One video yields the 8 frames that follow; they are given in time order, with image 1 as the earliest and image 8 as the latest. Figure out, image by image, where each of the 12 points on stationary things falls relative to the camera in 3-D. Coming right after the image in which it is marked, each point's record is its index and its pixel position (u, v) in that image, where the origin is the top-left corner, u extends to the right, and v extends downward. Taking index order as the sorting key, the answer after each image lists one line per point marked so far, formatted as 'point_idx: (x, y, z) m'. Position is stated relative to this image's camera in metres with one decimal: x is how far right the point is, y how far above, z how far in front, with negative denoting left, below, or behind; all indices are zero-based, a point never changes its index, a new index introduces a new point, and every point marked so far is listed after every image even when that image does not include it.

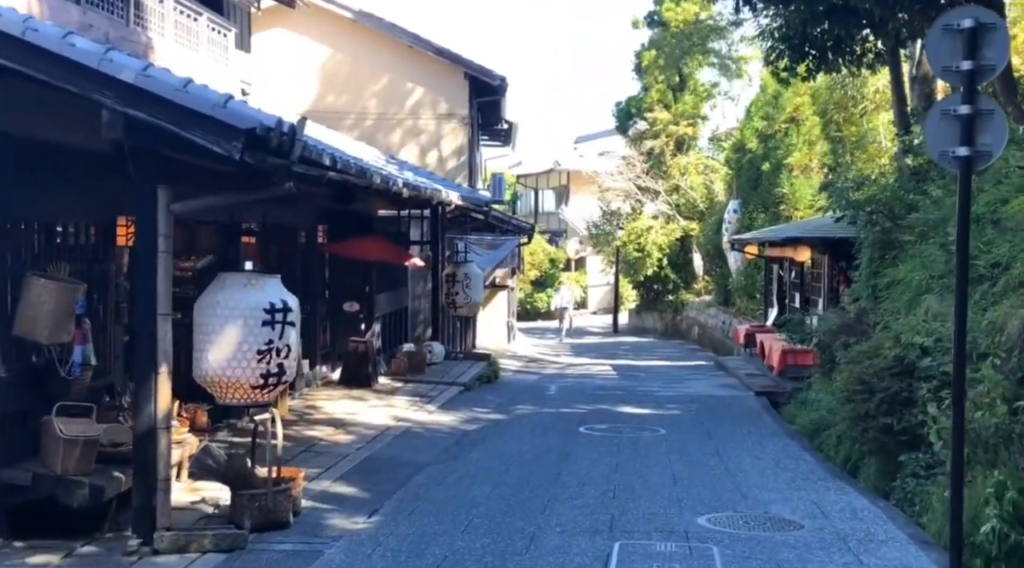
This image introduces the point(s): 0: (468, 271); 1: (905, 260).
0: (-0.7, +0.2, +19.5) m
1: (+4.1, +0.2, +13.2) m
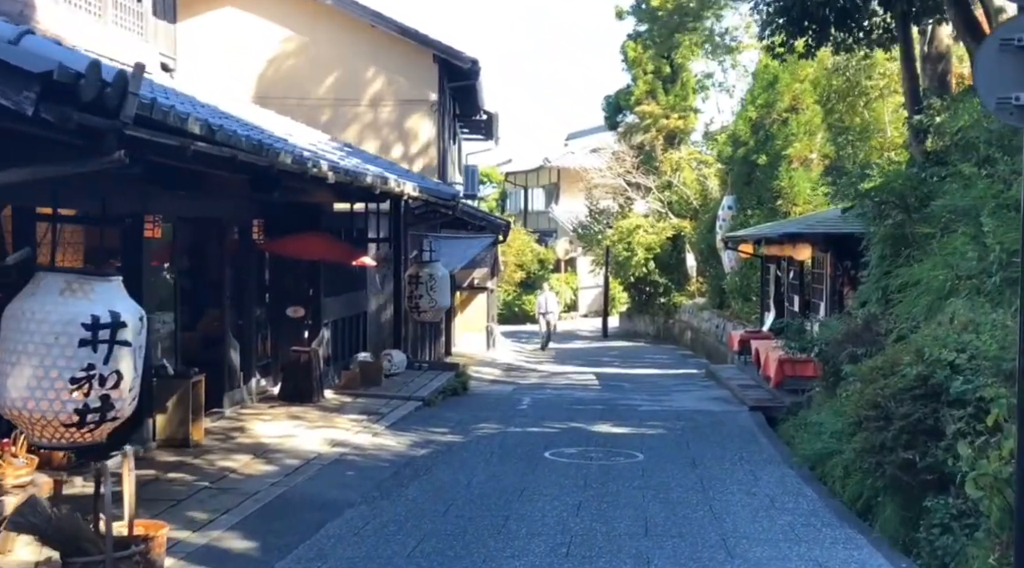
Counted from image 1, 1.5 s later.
0: (-1.1, +0.2, +17.6) m
1: (+3.7, +0.2, +11.3) m
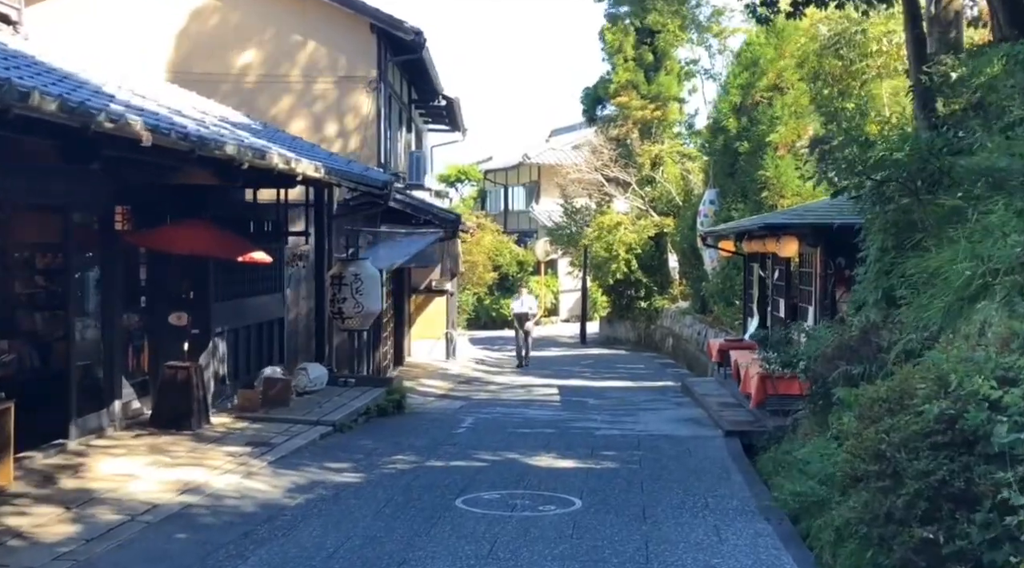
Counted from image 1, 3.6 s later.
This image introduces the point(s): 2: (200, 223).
0: (-1.8, +0.2, +15.1) m
1: (+3.0, +0.2, +8.8) m
2: (-2.9, +0.6, +12.0) m
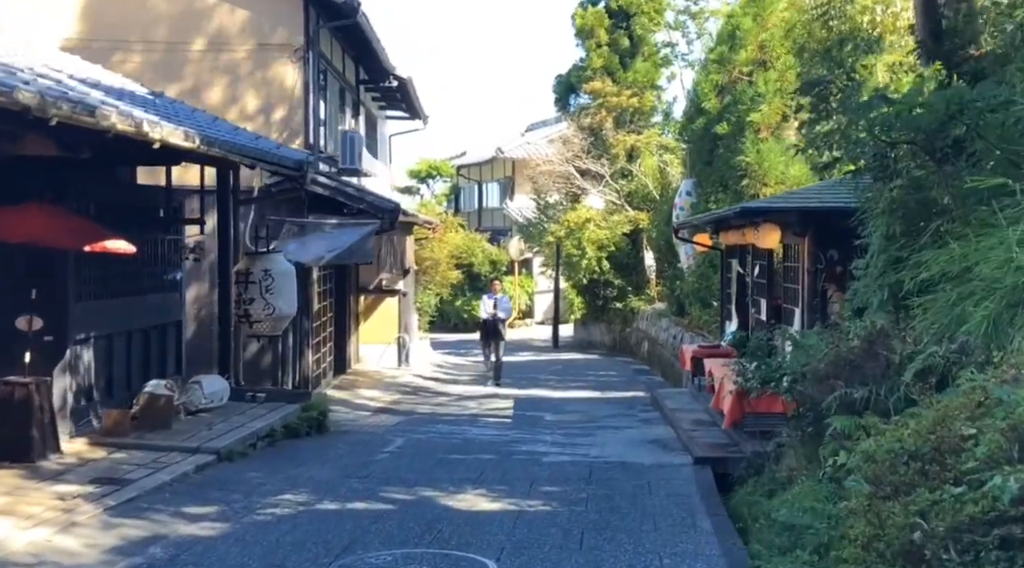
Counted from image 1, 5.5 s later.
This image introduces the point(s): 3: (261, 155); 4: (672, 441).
0: (-2.5, +0.2, +12.9) m
1: (+2.4, +0.3, +6.6) m
2: (-3.5, +0.6, +9.8) m
3: (-2.4, +1.2, +12.0) m
4: (+1.6, -1.6, +12.9) m
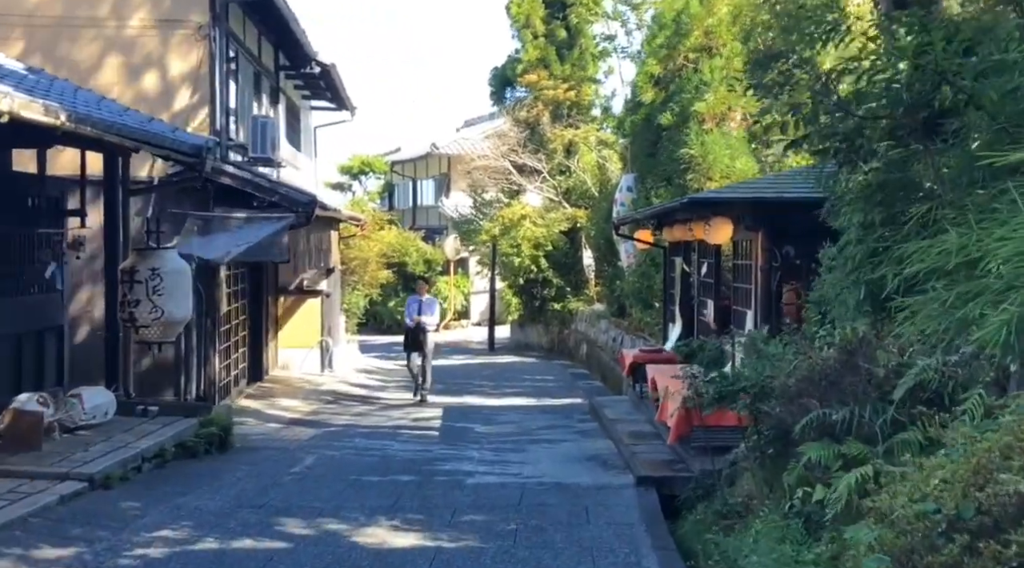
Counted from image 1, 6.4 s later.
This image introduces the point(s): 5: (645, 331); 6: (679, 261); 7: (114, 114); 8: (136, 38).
0: (-3.1, +0.2, +11.5) m
1: (+2.0, +0.3, +5.4) m
2: (-4.1, +0.6, +8.3) m
3: (-3.0, +1.2, +10.6) m
4: (+0.9, -1.6, +11.7) m
5: (+2.0, -0.7, +19.2) m
6: (+2.1, +0.3, +15.8) m
7: (-3.4, +1.4, +10.7) m
8: (-4.4, +2.9, +15.3) m
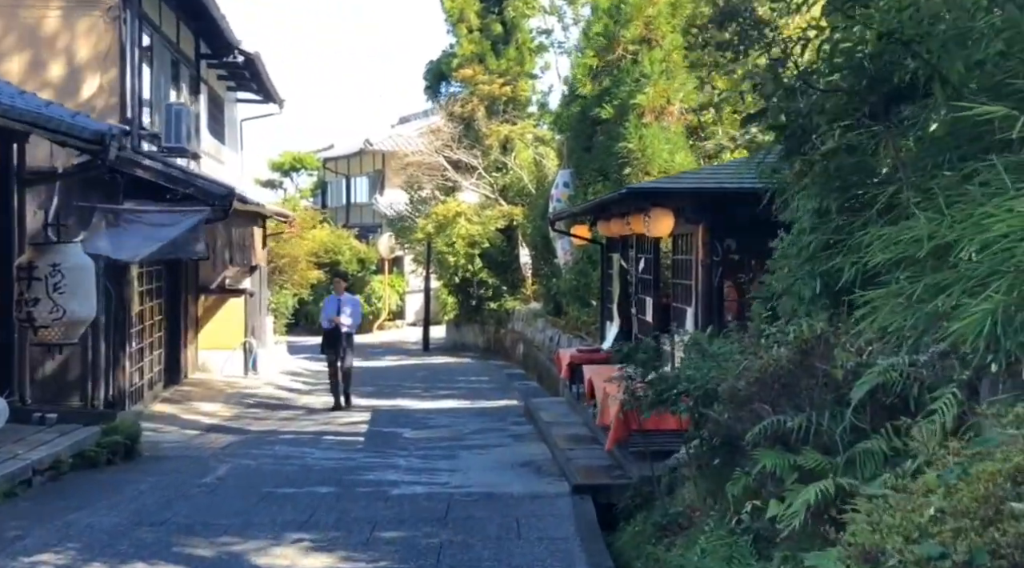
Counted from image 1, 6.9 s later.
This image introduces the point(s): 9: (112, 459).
0: (-3.7, +0.2, +10.6) m
1: (+1.7, +0.3, +4.8) m
2: (-4.5, +0.6, +7.4) m
3: (-3.6, +1.2, +9.8) m
4: (+0.3, -1.5, +11.0) m
5: (+1.0, -0.7, +18.6) m
6: (+1.2, +0.3, +15.2) m
7: (-3.9, +1.5, +9.9) m
8: (-5.2, +2.9, +14.4) m
9: (-3.3, -1.4, +10.6) m
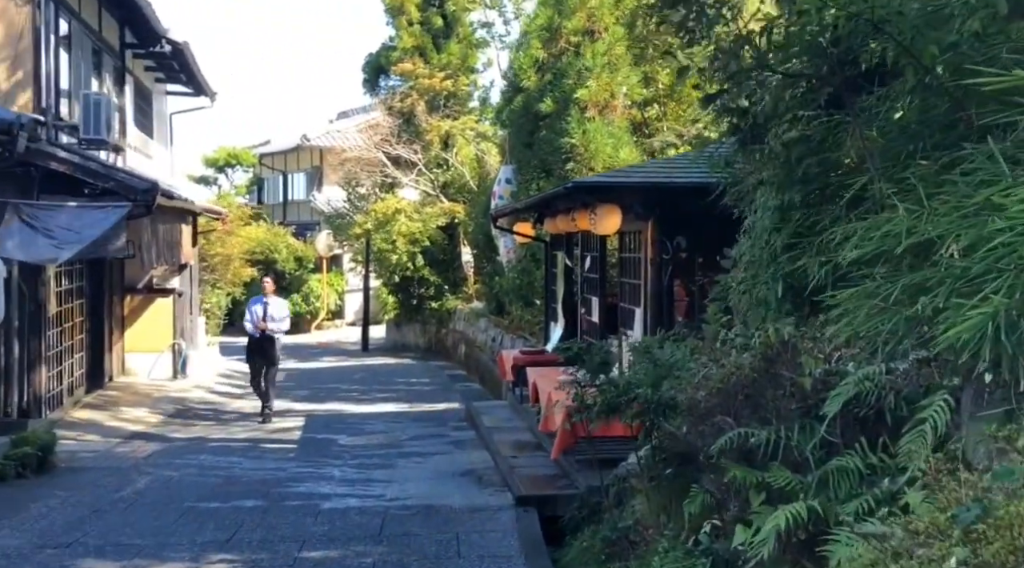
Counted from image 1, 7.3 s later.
0: (-4.2, +0.2, +9.9) m
1: (+1.4, +0.3, +4.3) m
2: (-4.9, +0.6, +6.6) m
3: (-4.0, +1.2, +9.0) m
4: (-0.2, -1.5, +10.5) m
5: (+0.2, -0.7, +18.0) m
6: (+0.6, +0.3, +14.7) m
7: (-4.4, +1.4, +9.1) m
8: (-5.9, +2.9, +13.6) m
9: (-3.8, -1.4, +9.9) m
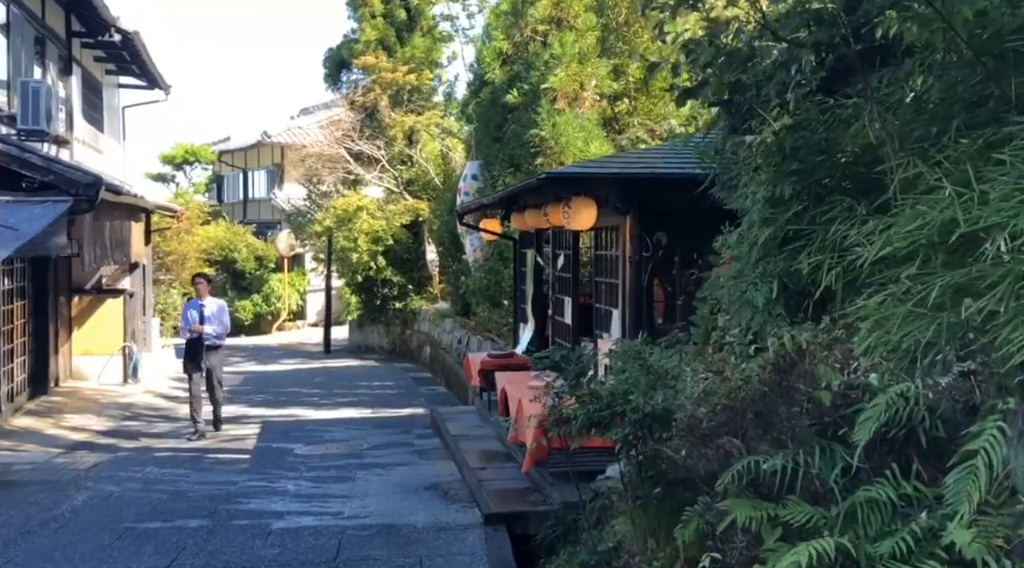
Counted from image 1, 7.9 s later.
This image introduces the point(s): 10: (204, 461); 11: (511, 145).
0: (-4.4, +0.2, +9.0) m
1: (+1.4, +0.3, +3.7) m
2: (-5.0, +0.6, +5.8) m
3: (-4.2, +1.2, +8.2) m
4: (-0.4, -1.5, +9.8) m
5: (-0.3, -0.7, +17.3) m
6: (+0.2, +0.3, +14.0) m
7: (-4.6, +1.4, +8.3) m
8: (-6.2, +2.9, +12.7) m
9: (-4.0, -1.5, +9.1) m
10: (-2.8, -1.6, +11.5) m
11: (0.0, +1.9, +17.3) m
